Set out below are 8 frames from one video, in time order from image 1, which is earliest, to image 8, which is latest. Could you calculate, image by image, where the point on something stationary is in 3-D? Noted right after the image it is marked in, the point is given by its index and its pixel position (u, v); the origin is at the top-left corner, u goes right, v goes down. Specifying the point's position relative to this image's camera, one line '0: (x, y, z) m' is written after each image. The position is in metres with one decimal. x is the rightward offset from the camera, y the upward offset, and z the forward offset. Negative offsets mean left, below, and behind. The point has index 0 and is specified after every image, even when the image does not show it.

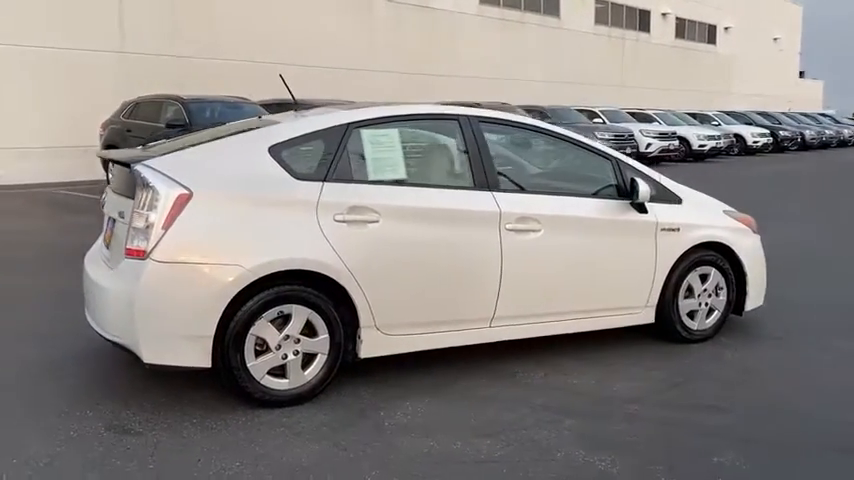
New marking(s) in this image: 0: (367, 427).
0: (-0.3, -1.0, +4.0) m
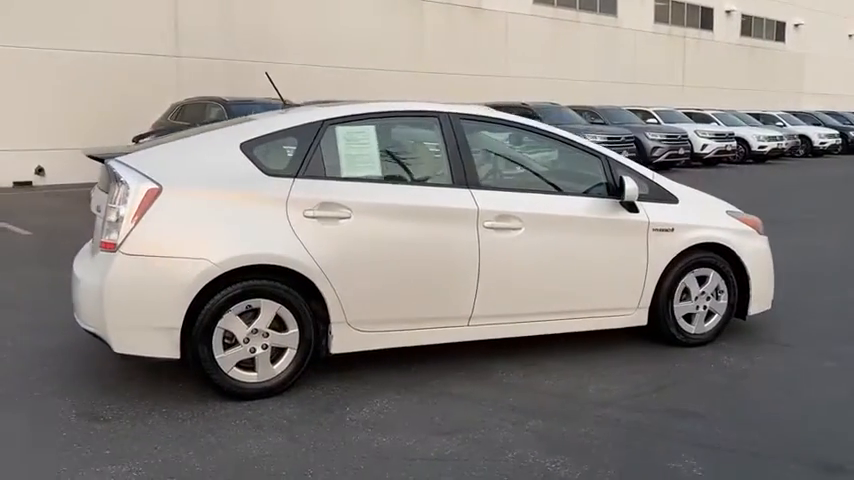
0: (-0.5, -1.0, +4.1) m
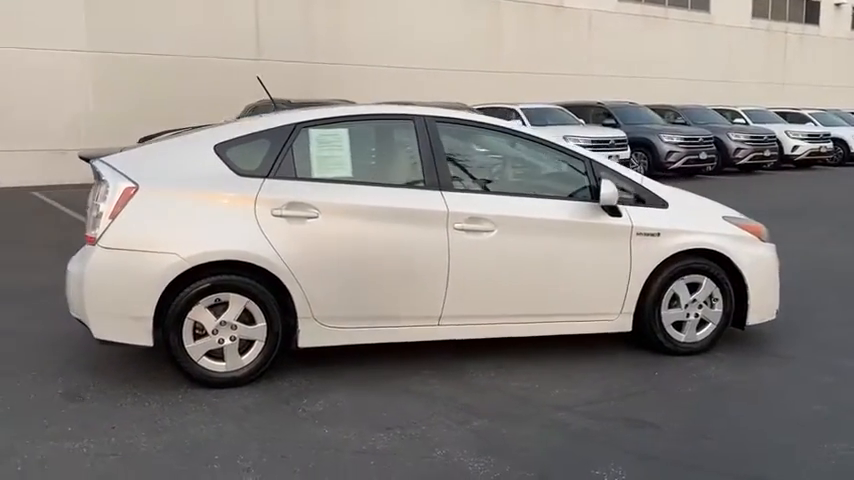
0: (-0.8, -1.0, +4.3) m
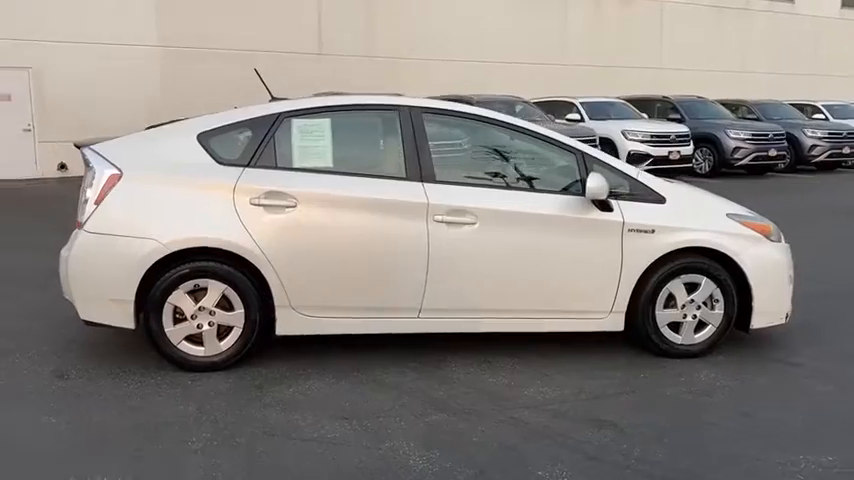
0: (-1.0, -0.9, +4.3) m
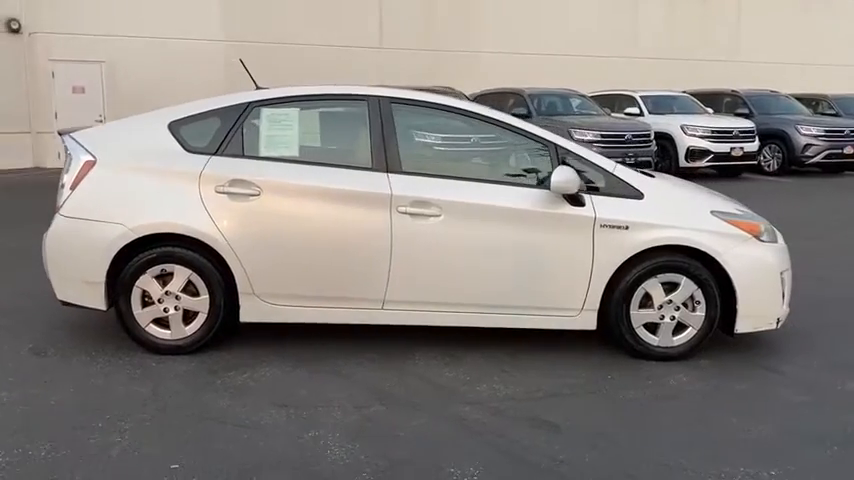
0: (-1.3, -0.8, +4.4) m
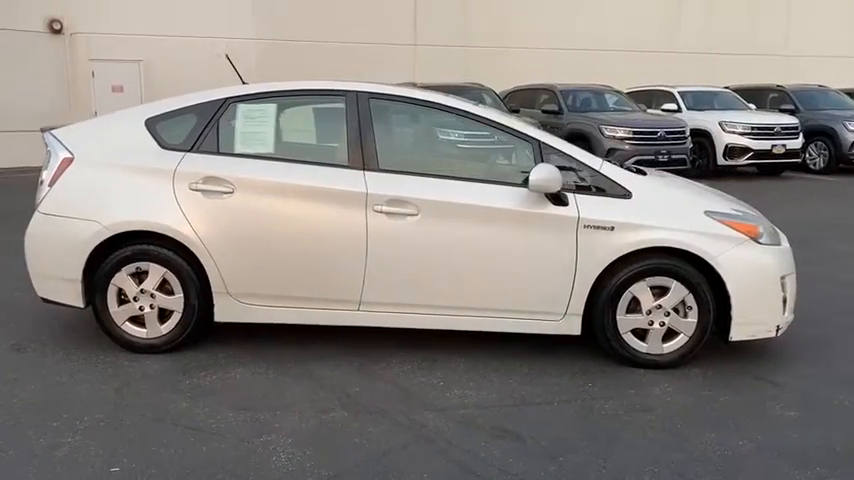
0: (-1.5, -0.8, +4.4) m
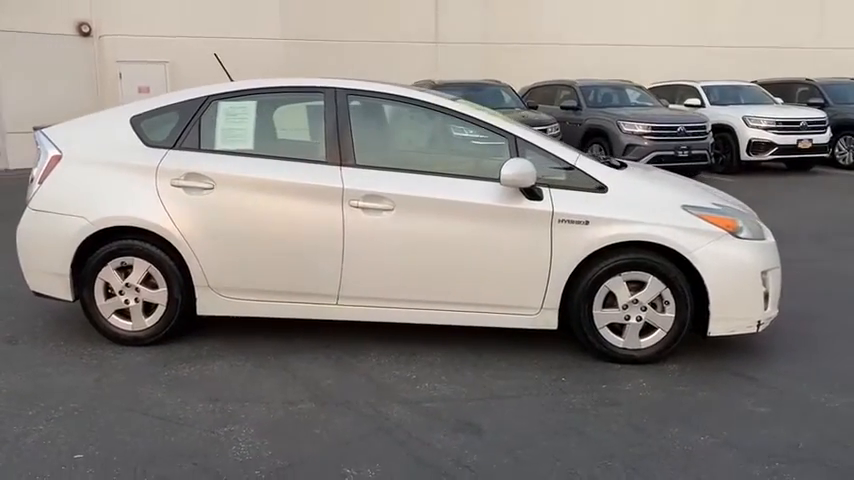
0: (-1.7, -0.8, +4.5) m
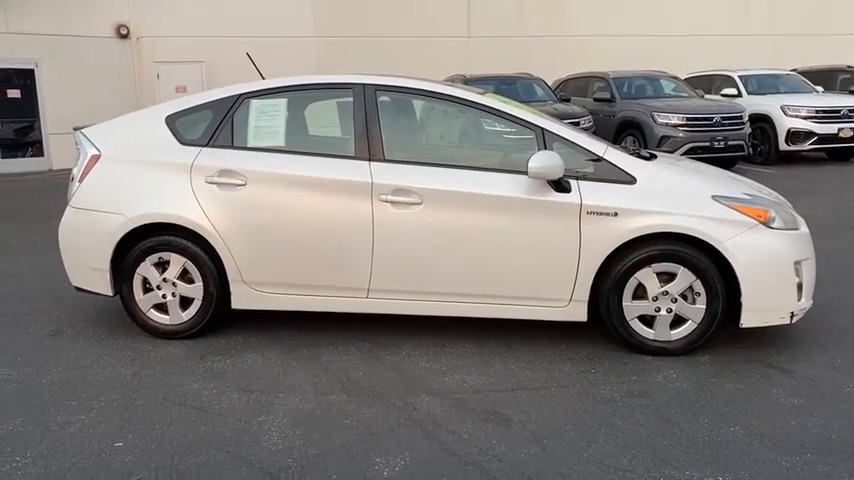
0: (-1.5, -0.8, +4.6) m
